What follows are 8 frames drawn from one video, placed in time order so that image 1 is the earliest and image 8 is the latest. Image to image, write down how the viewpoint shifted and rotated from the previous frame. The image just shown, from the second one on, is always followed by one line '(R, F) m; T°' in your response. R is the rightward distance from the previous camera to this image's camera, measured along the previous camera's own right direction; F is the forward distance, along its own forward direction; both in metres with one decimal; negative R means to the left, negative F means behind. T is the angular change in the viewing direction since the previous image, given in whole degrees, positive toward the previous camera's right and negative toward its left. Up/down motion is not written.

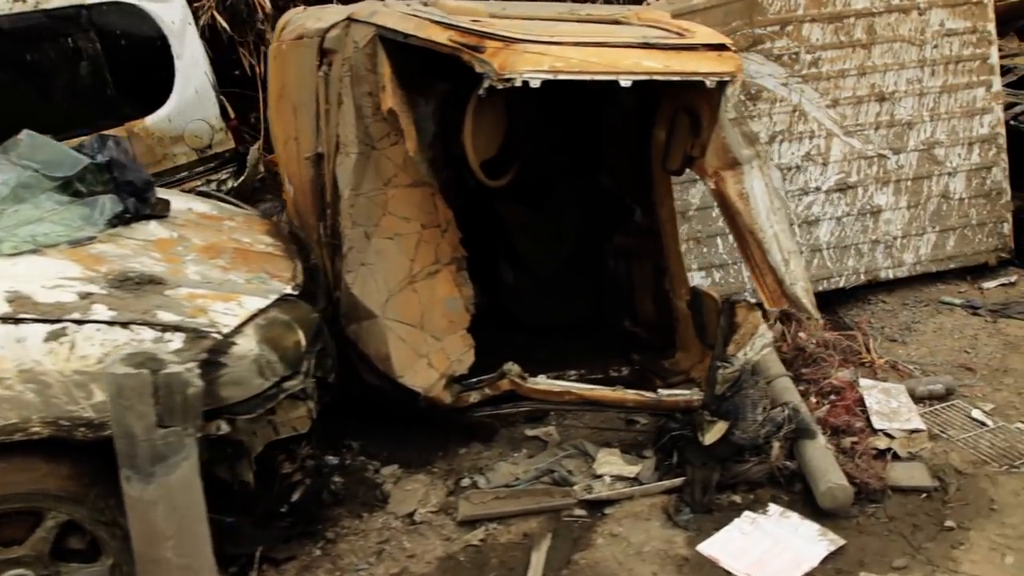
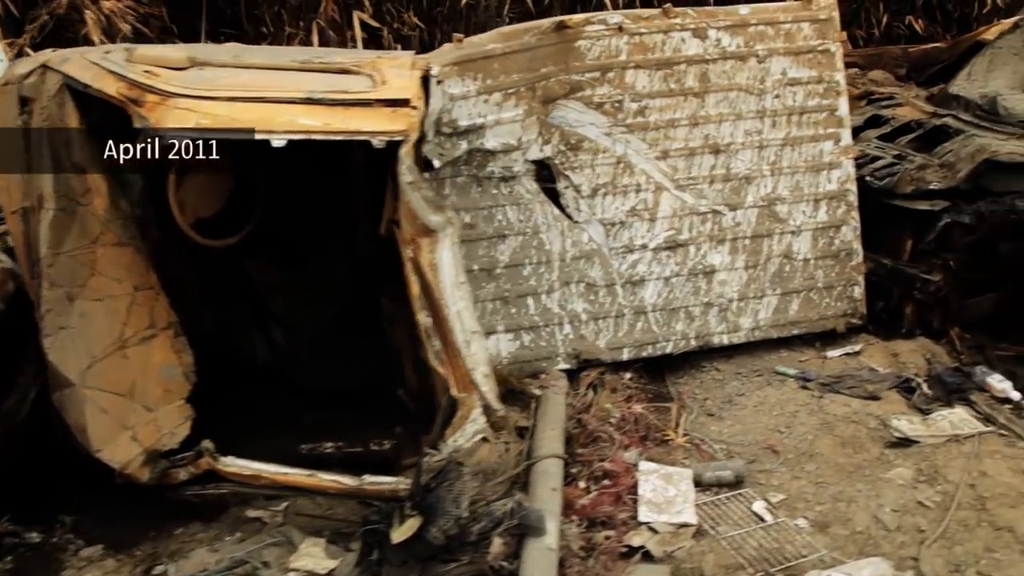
(+1.0, +0.3) m; -2°
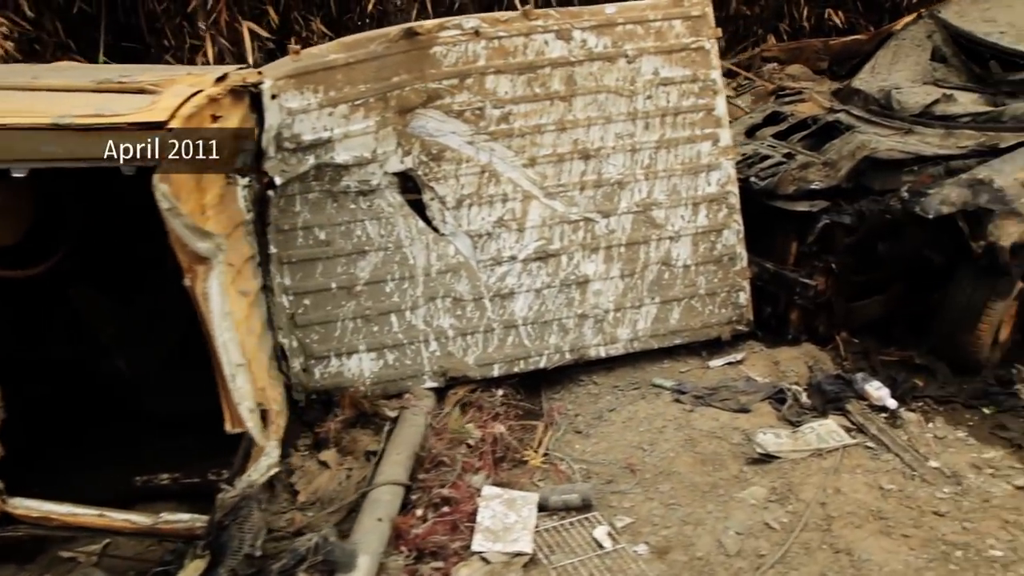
(+0.6, +0.1) m; -1°
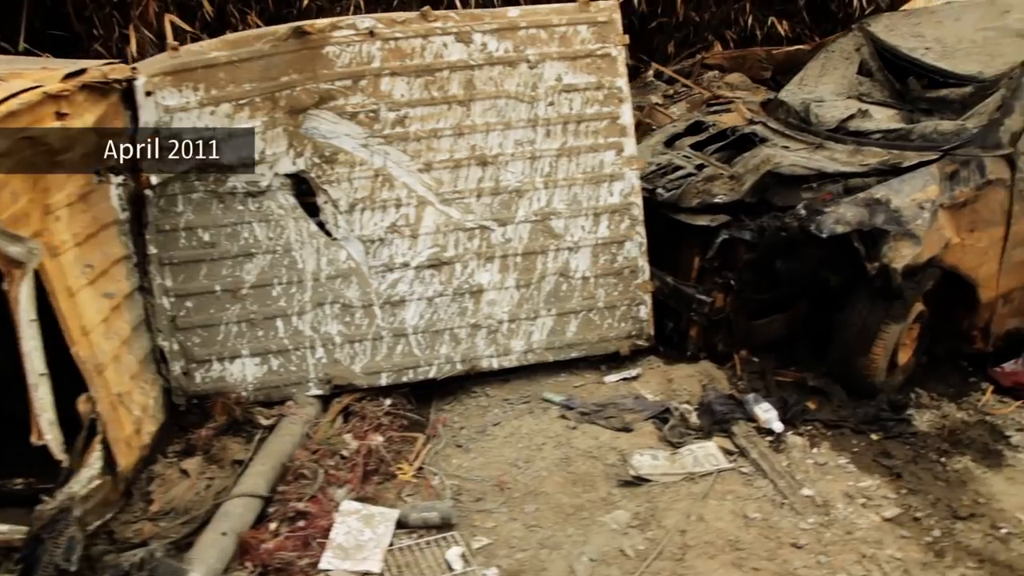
(+0.4, +0.1) m; 0°
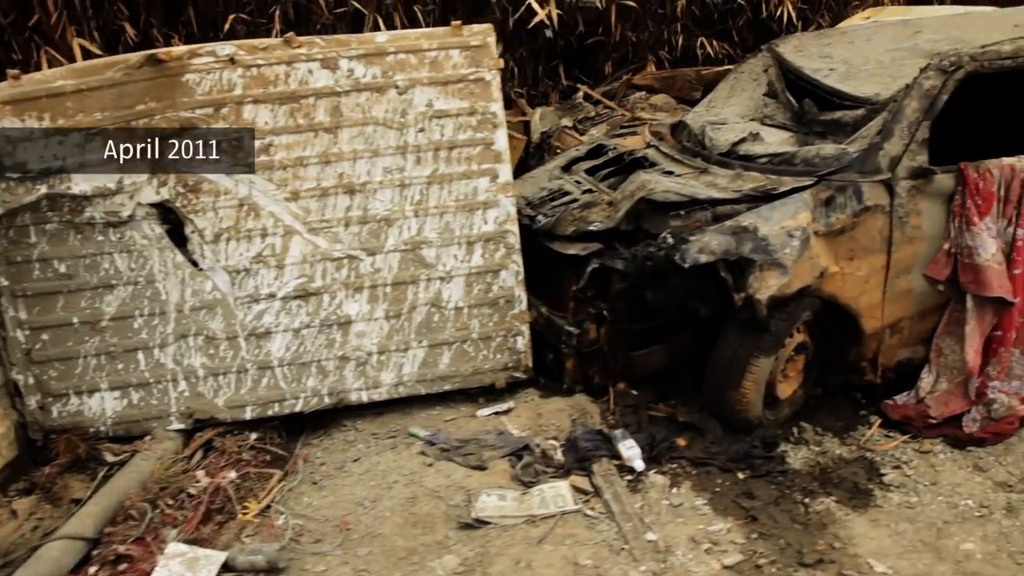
(+0.6, +0.1) m; -1°
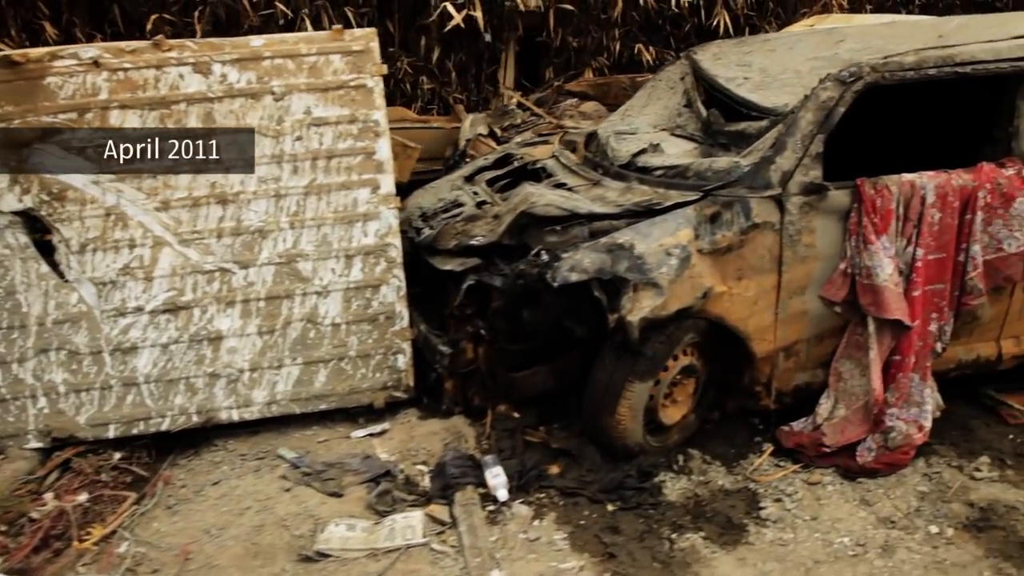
(+0.5, +0.1) m; 0°
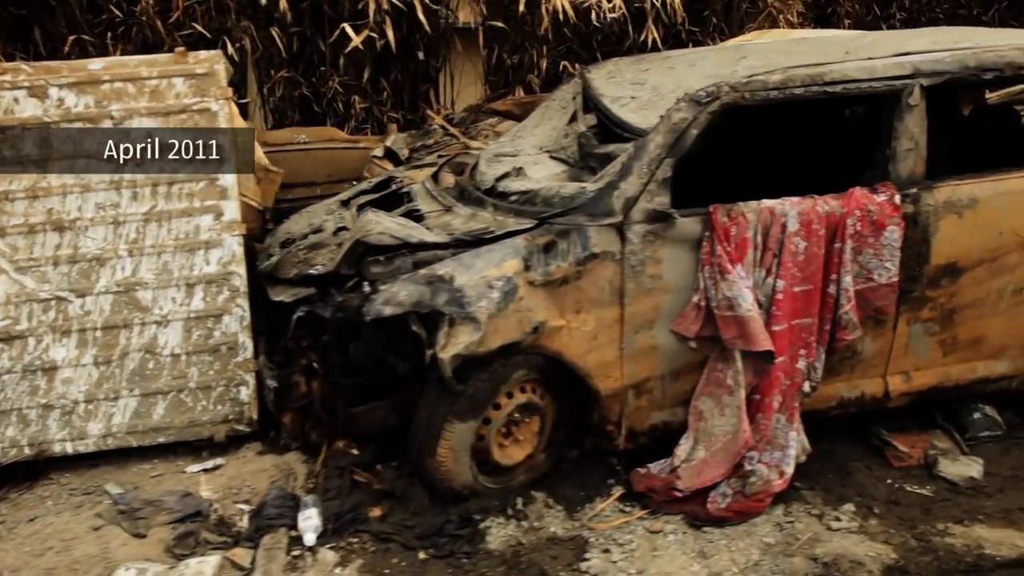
(+0.7, +0.2) m; -3°
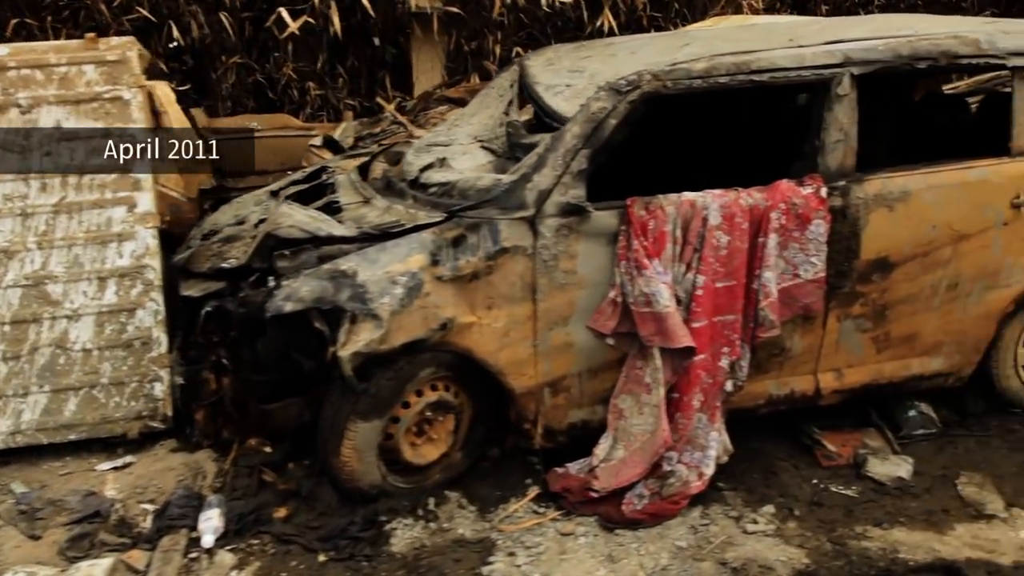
(+0.3, +0.1) m; 0°
